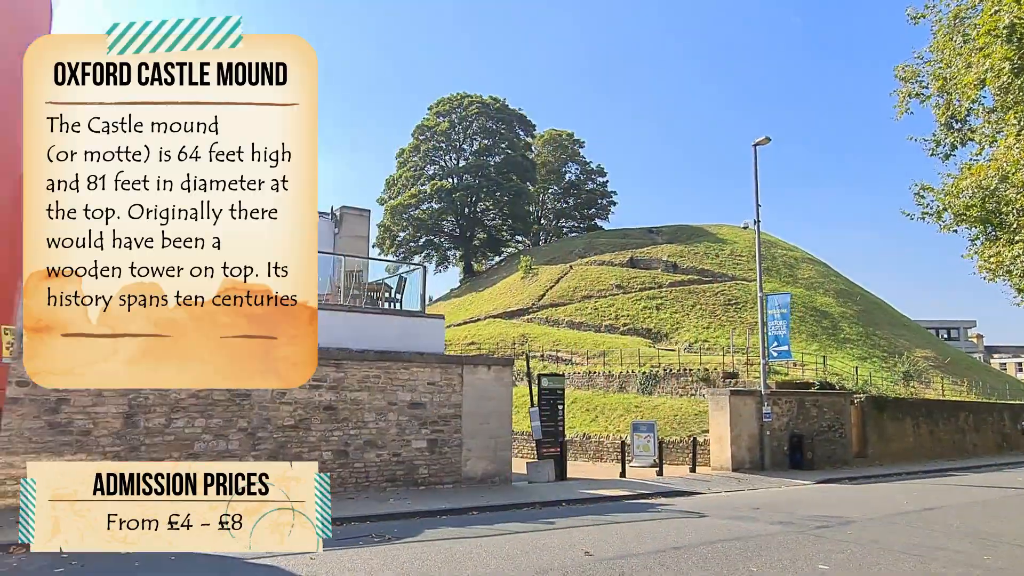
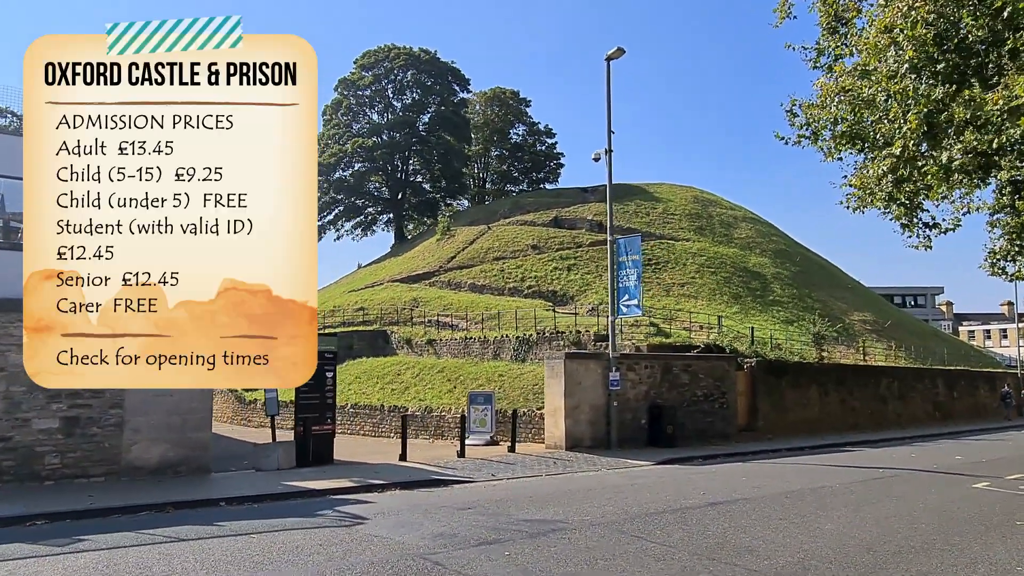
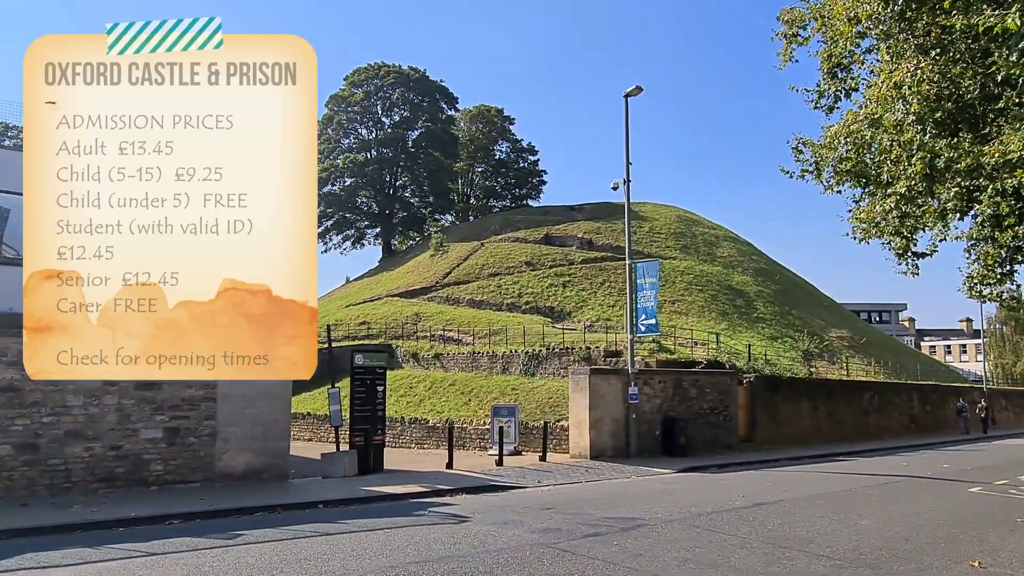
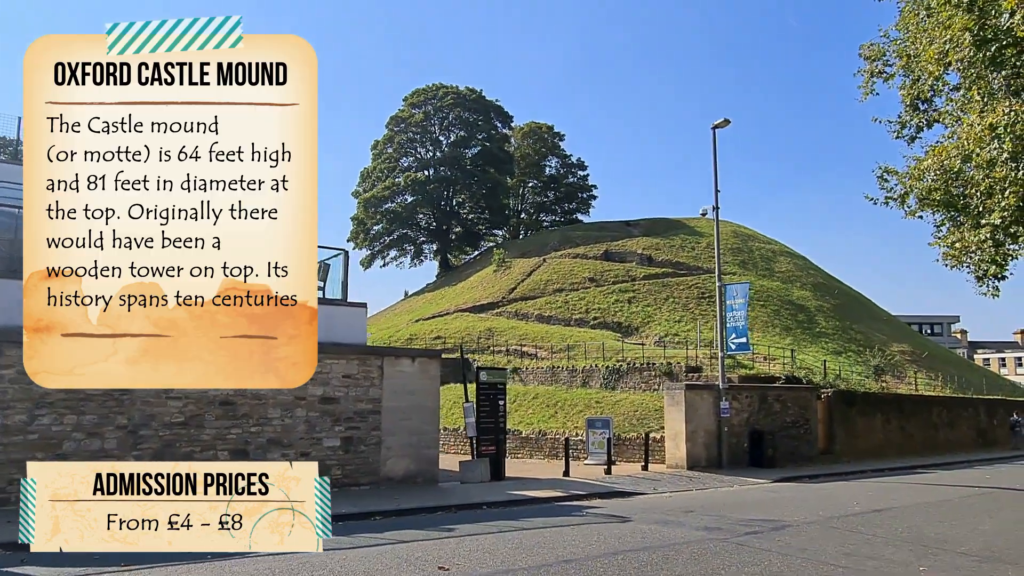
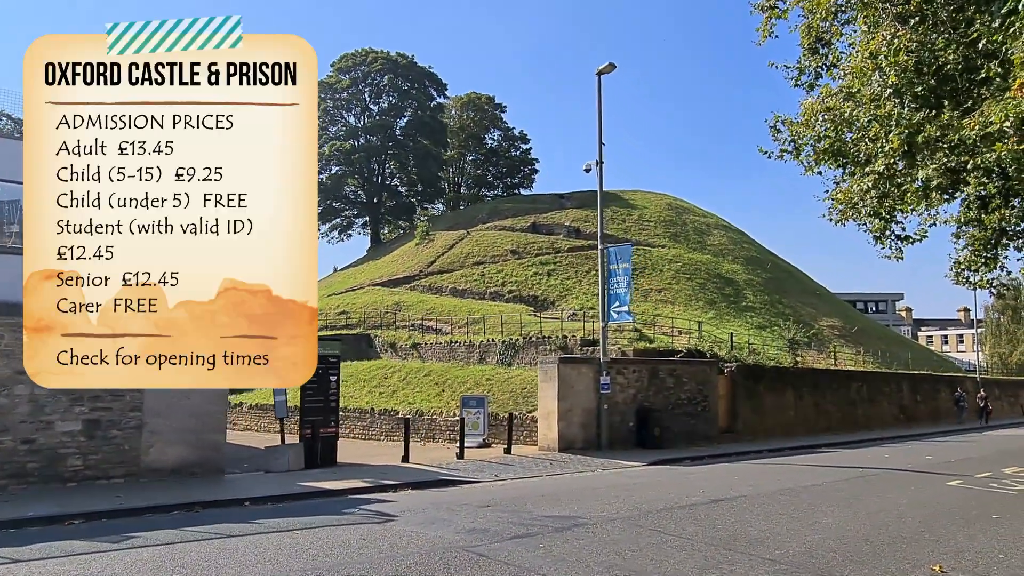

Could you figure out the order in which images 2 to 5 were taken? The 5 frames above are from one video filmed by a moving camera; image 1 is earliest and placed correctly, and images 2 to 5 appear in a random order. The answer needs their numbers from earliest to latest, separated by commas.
4, 3, 5, 2
